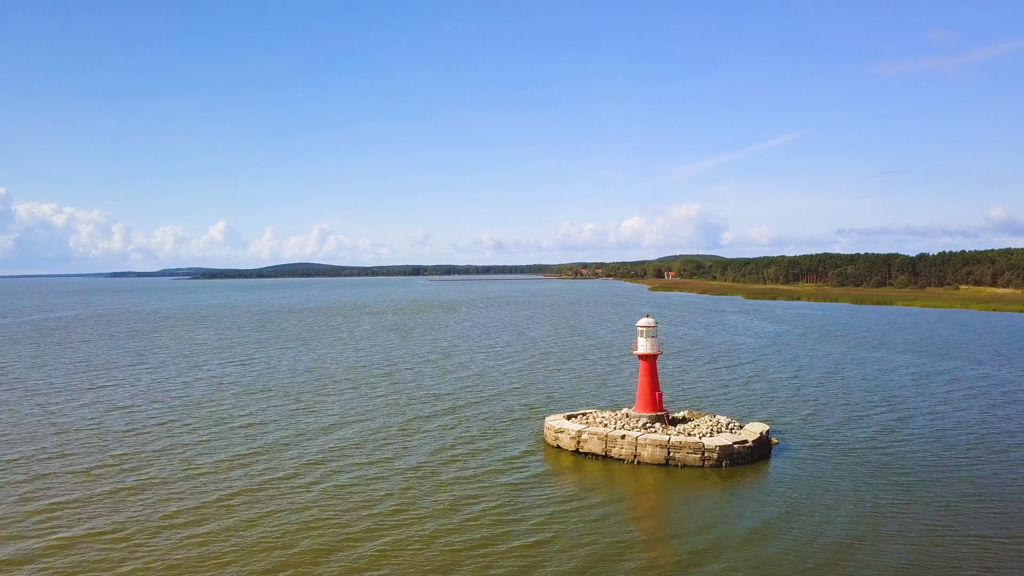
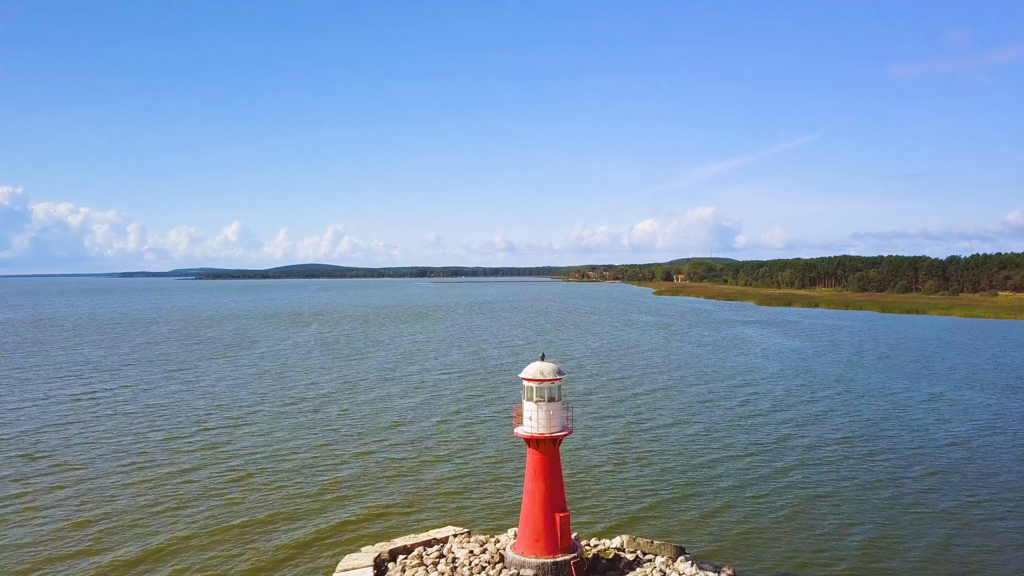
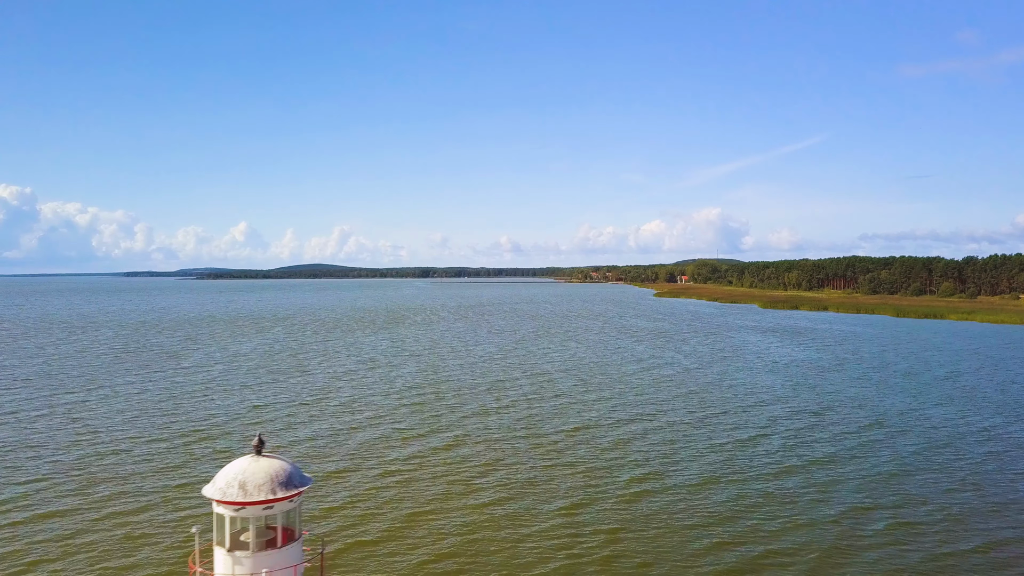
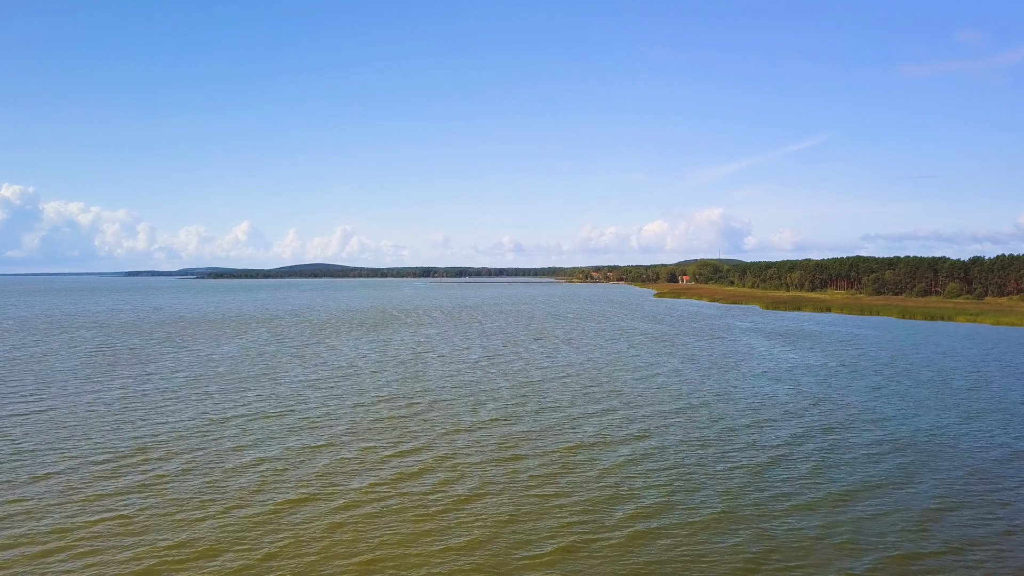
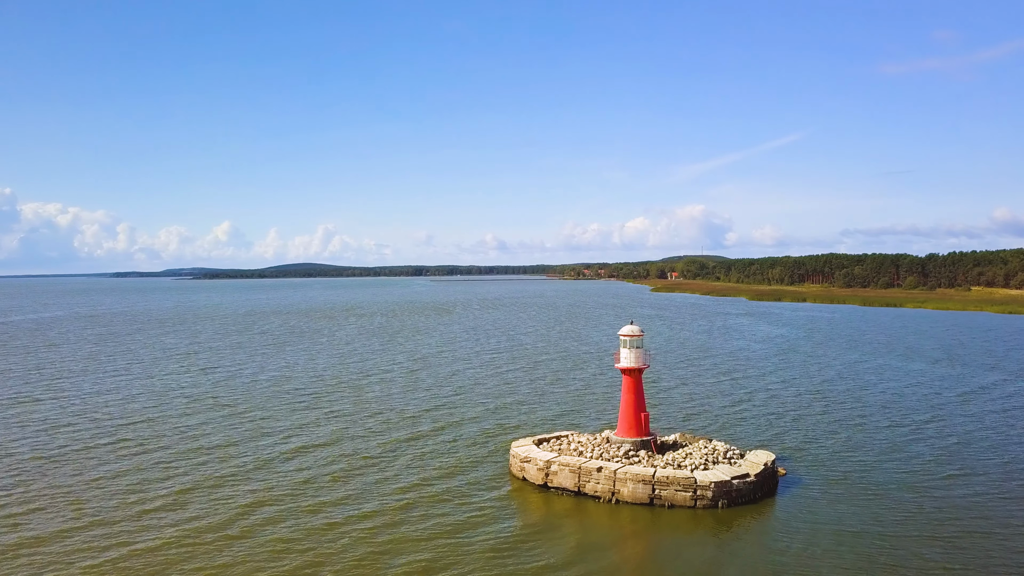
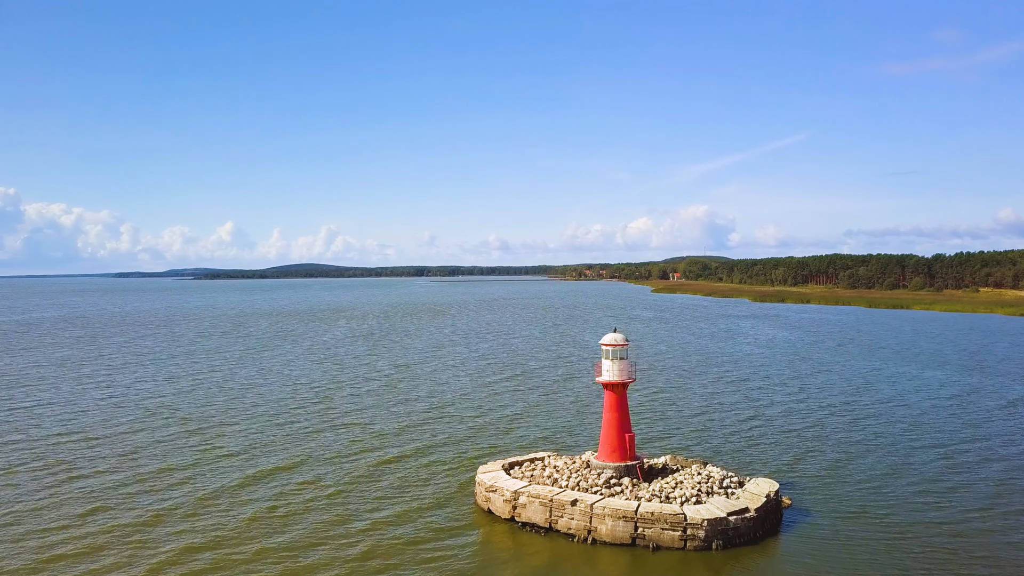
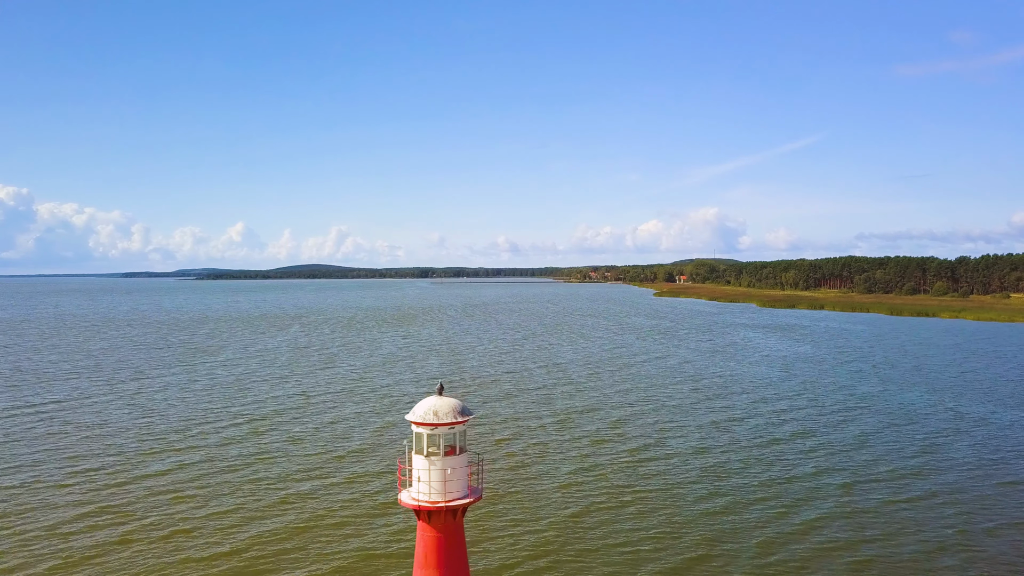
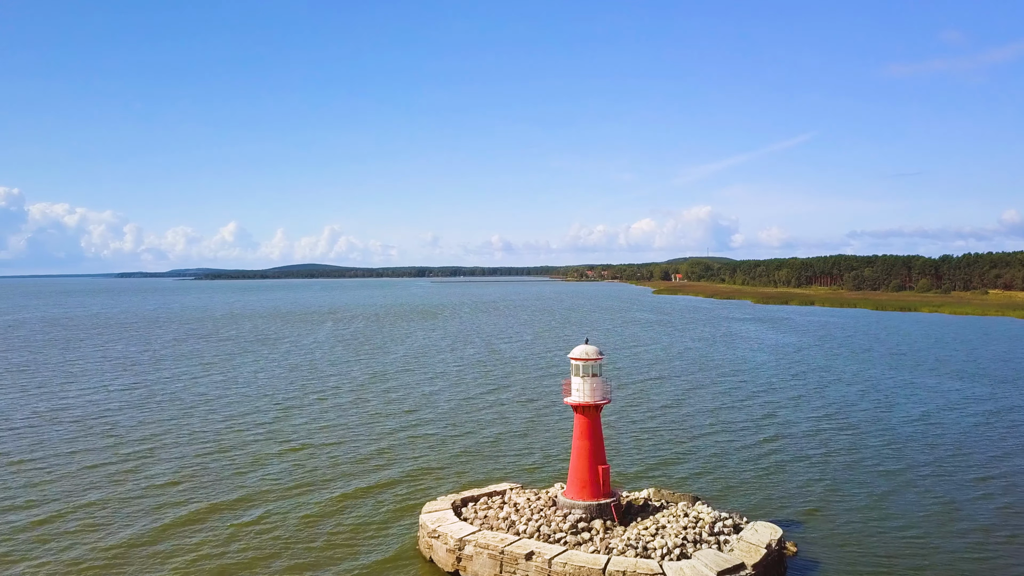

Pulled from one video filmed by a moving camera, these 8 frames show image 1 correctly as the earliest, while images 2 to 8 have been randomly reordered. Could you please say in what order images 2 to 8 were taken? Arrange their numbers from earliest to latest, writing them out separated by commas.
5, 6, 8, 2, 7, 3, 4
